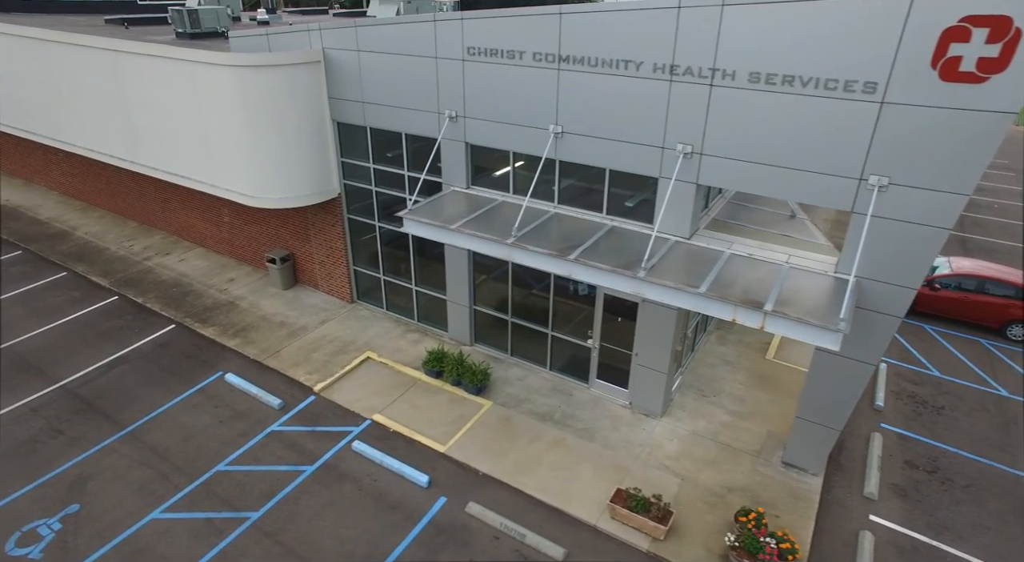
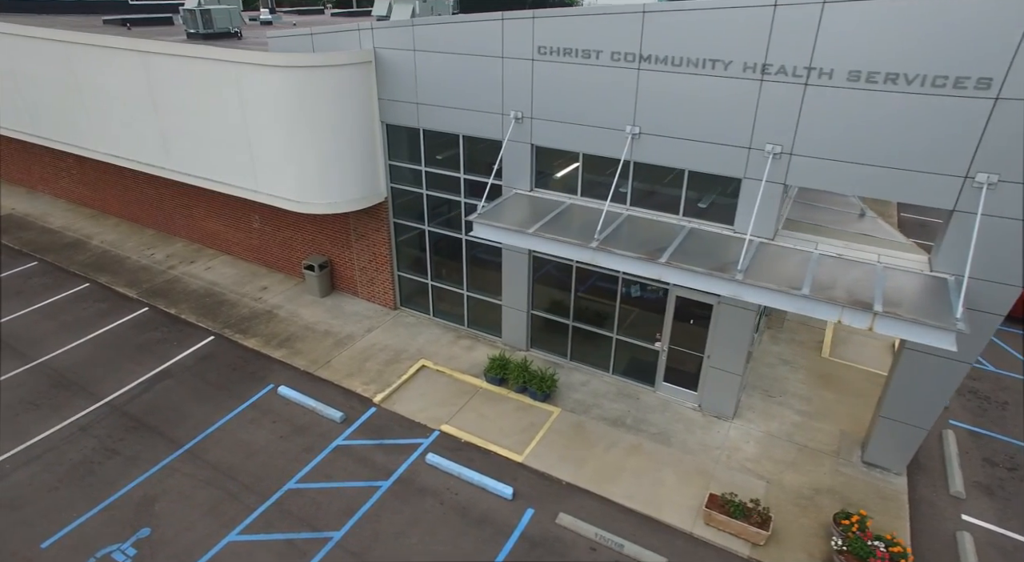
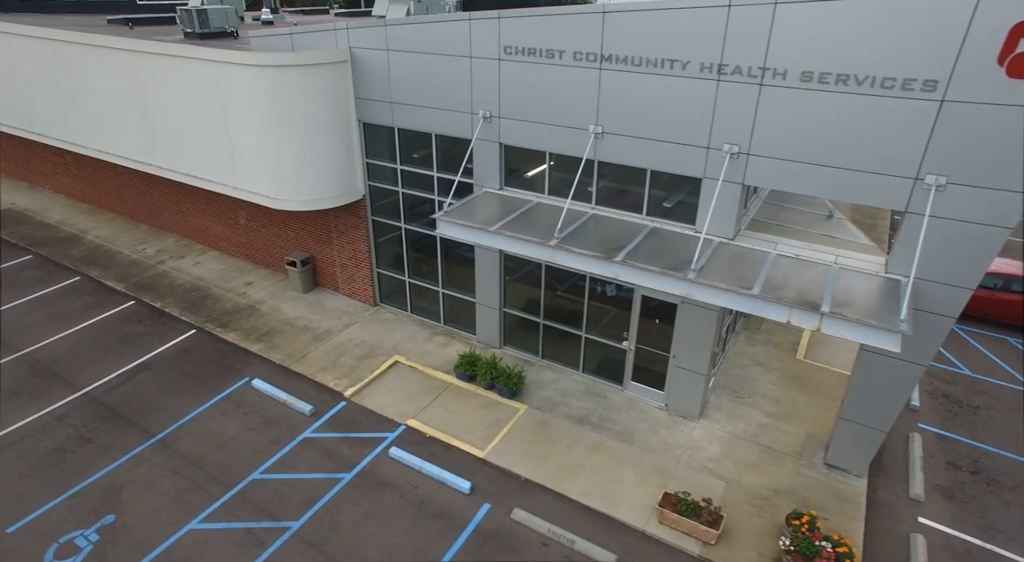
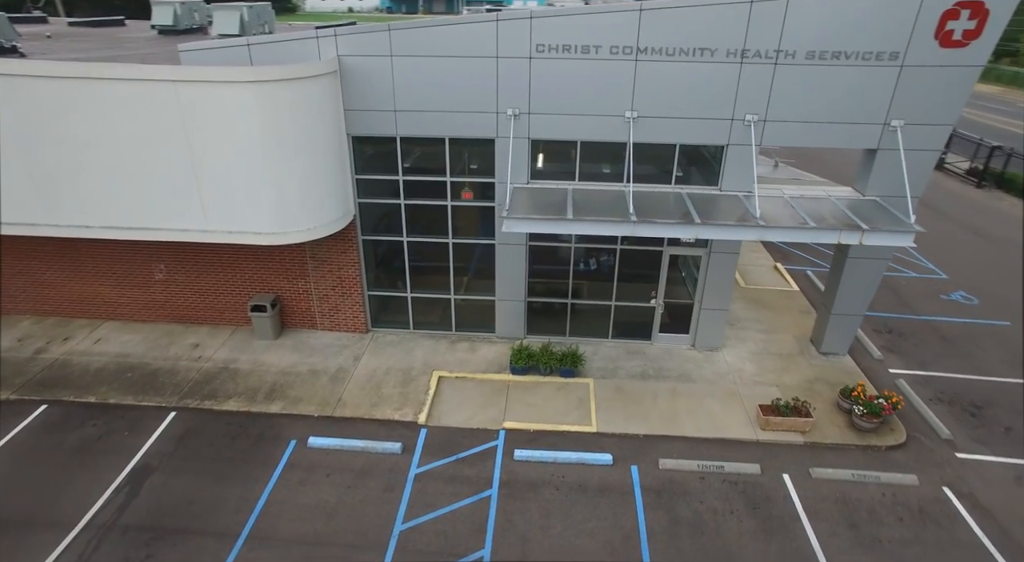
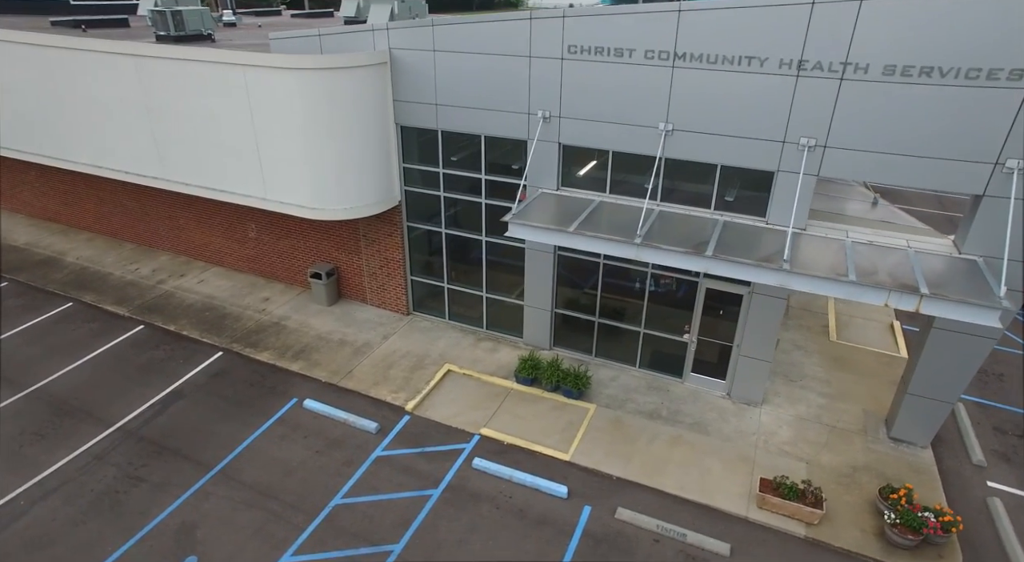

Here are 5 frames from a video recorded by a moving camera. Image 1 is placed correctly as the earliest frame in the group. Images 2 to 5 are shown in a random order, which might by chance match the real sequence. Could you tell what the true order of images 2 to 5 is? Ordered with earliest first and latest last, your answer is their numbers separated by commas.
3, 2, 5, 4
